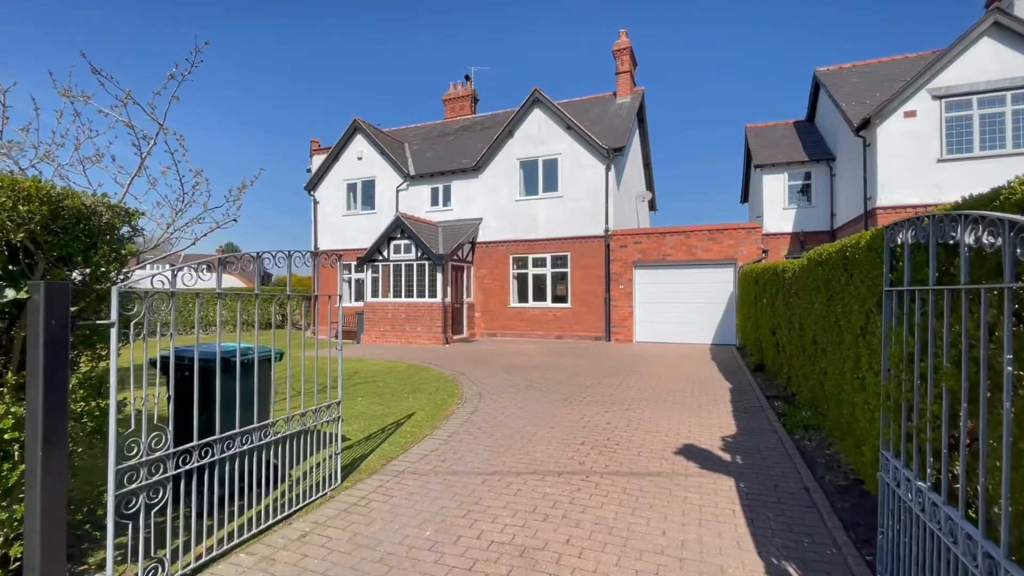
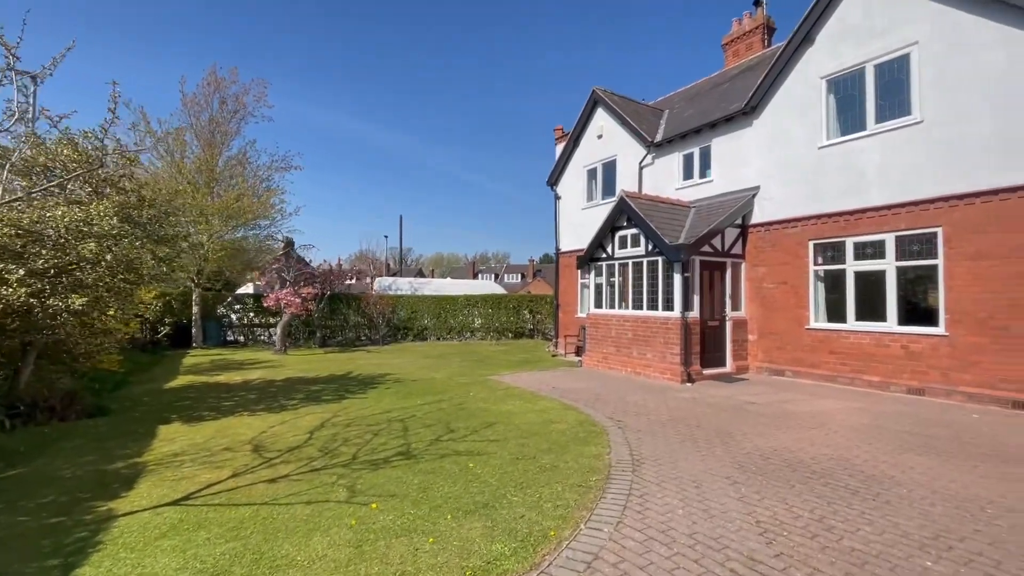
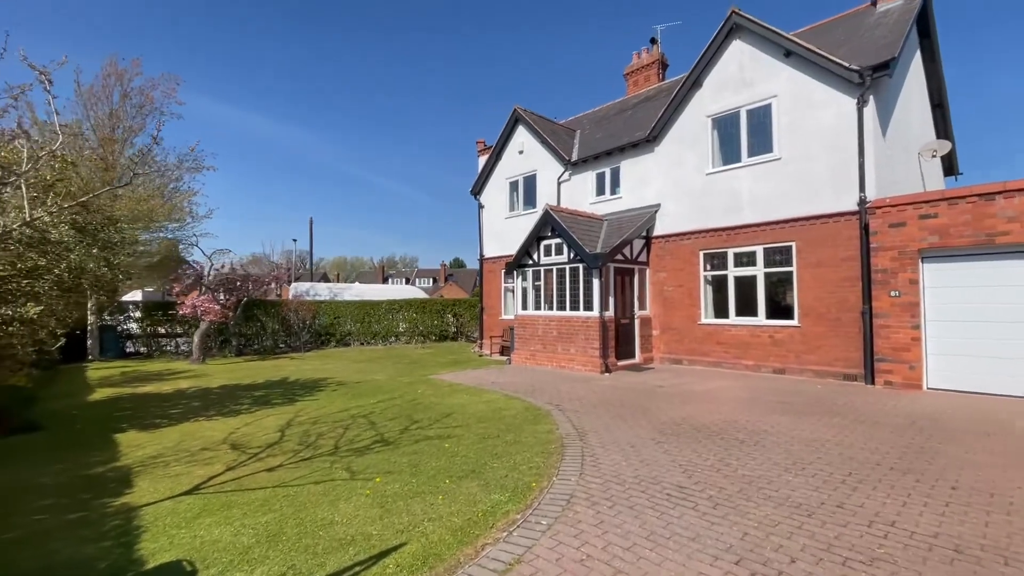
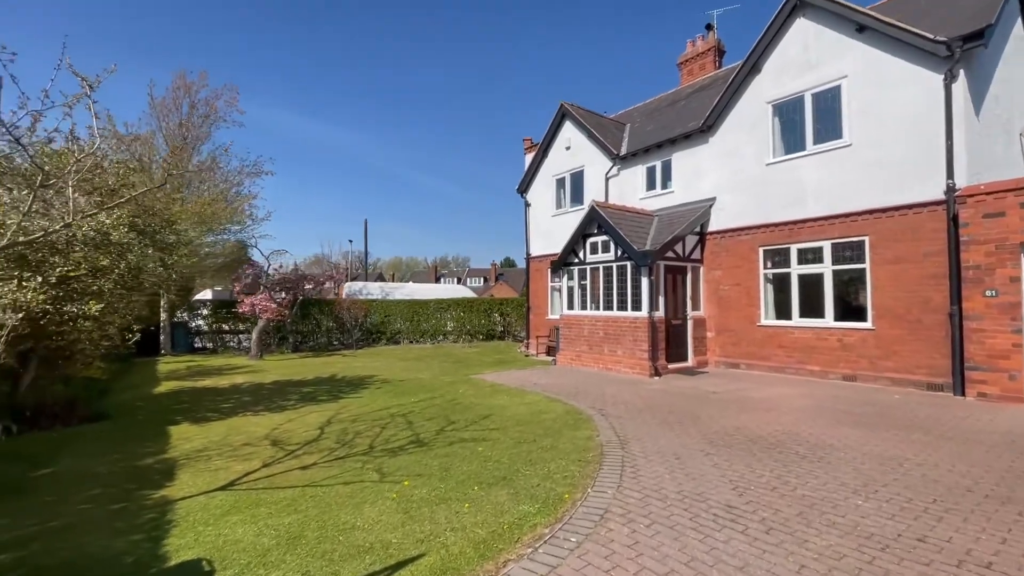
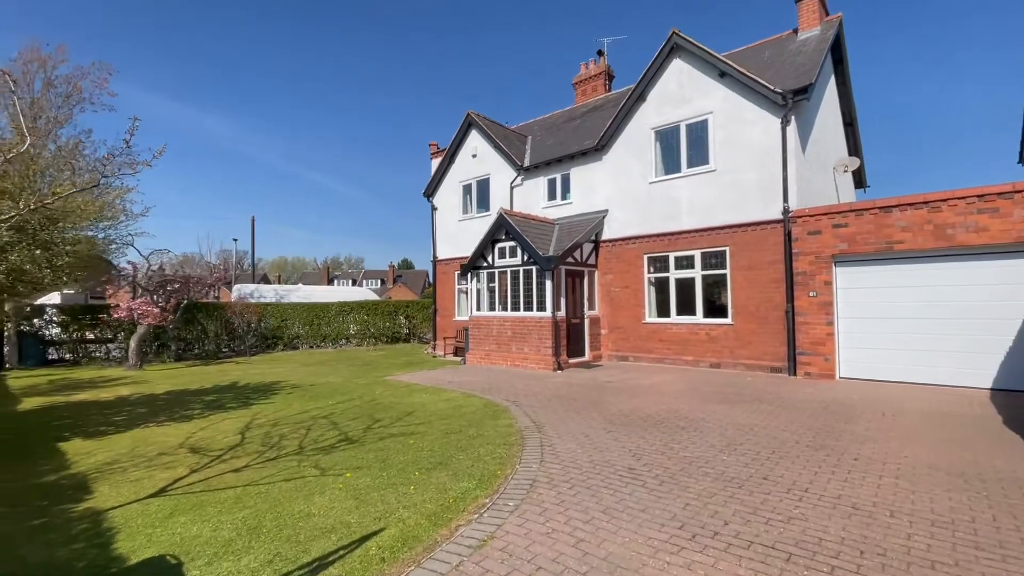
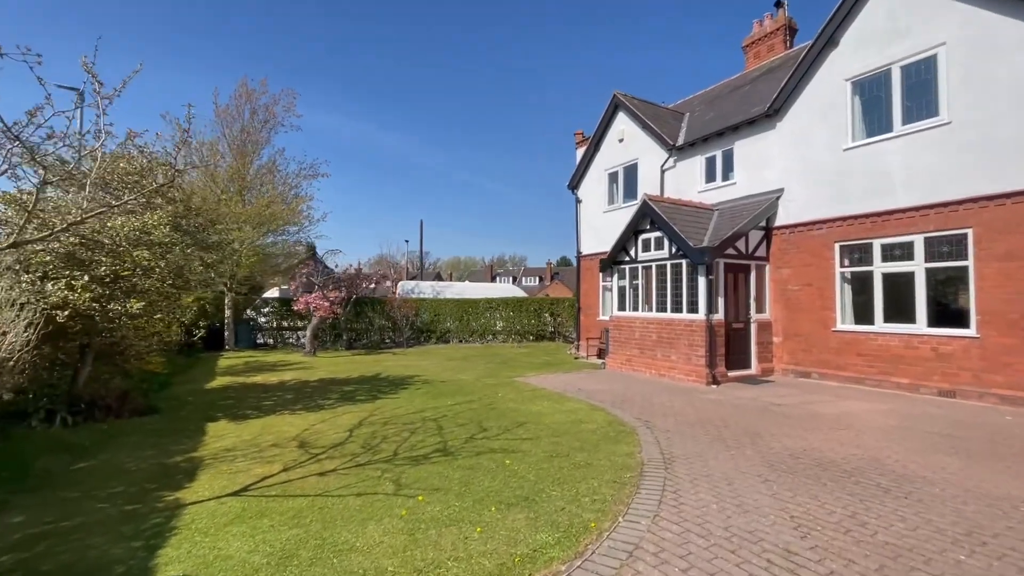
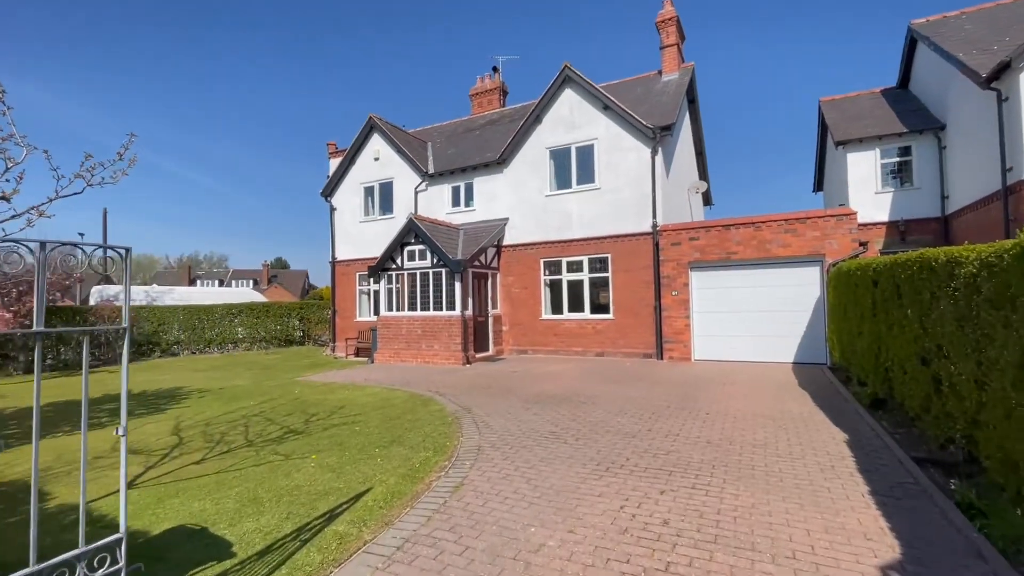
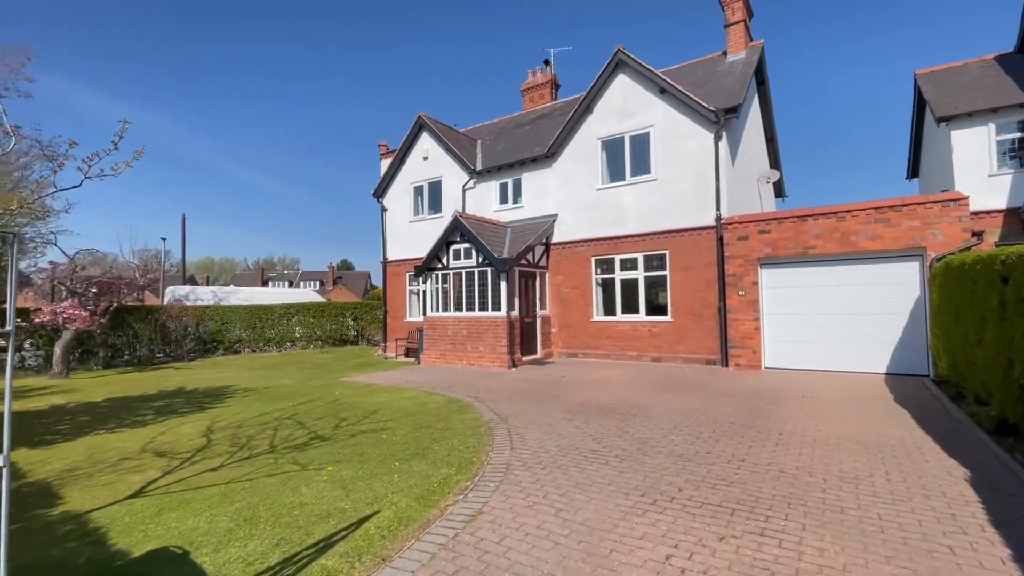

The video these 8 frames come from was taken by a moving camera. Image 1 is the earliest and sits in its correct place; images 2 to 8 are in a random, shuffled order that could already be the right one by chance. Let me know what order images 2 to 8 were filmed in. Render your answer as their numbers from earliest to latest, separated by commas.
7, 8, 5, 3, 4, 6, 2
